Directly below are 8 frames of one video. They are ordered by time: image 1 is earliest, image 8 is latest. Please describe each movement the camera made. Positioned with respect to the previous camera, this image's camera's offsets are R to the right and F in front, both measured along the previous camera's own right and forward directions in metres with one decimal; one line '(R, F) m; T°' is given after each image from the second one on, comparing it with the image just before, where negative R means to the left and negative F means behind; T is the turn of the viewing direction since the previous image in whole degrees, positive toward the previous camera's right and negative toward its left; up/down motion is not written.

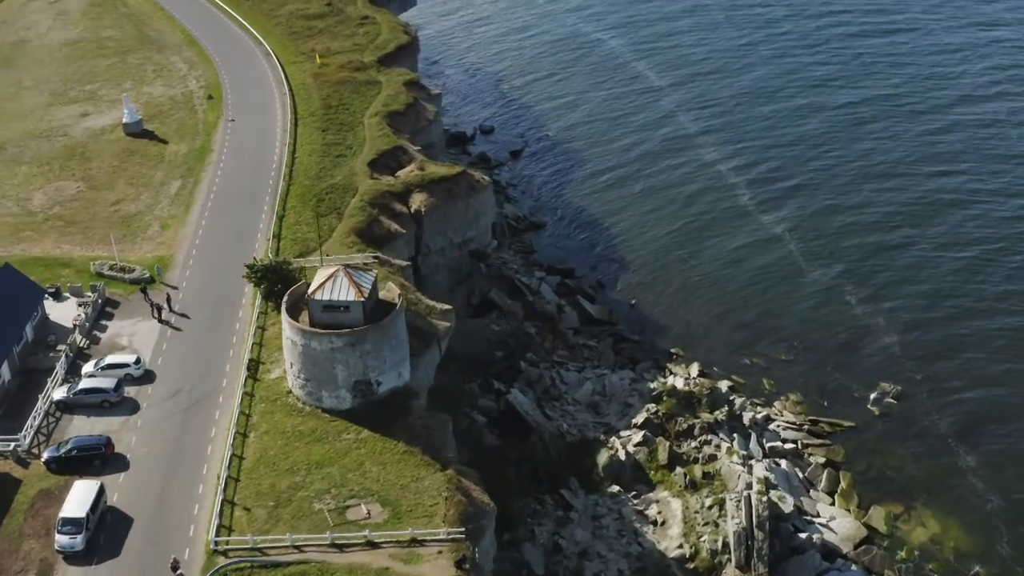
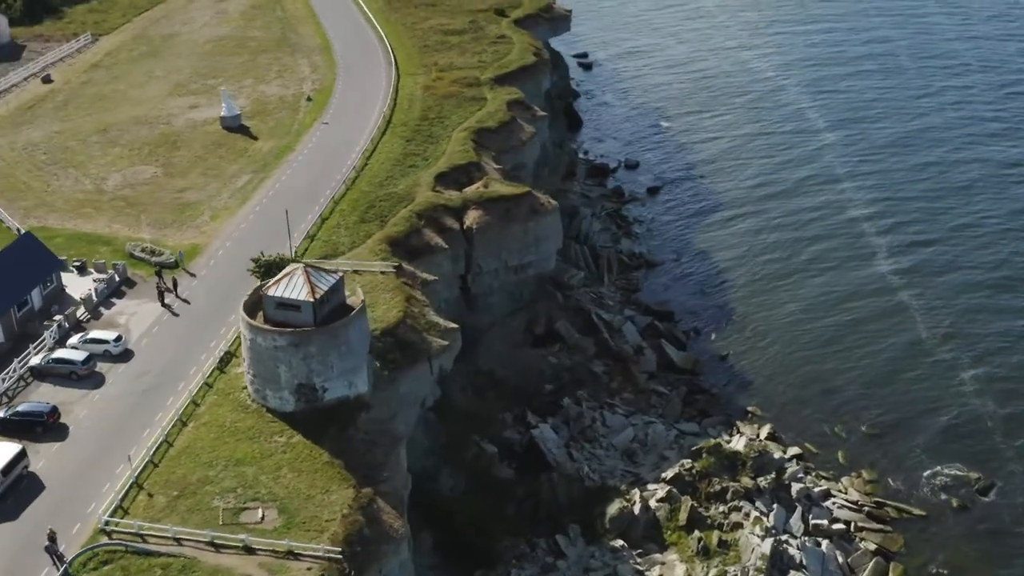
(+10.6, +3.7) m; -13°
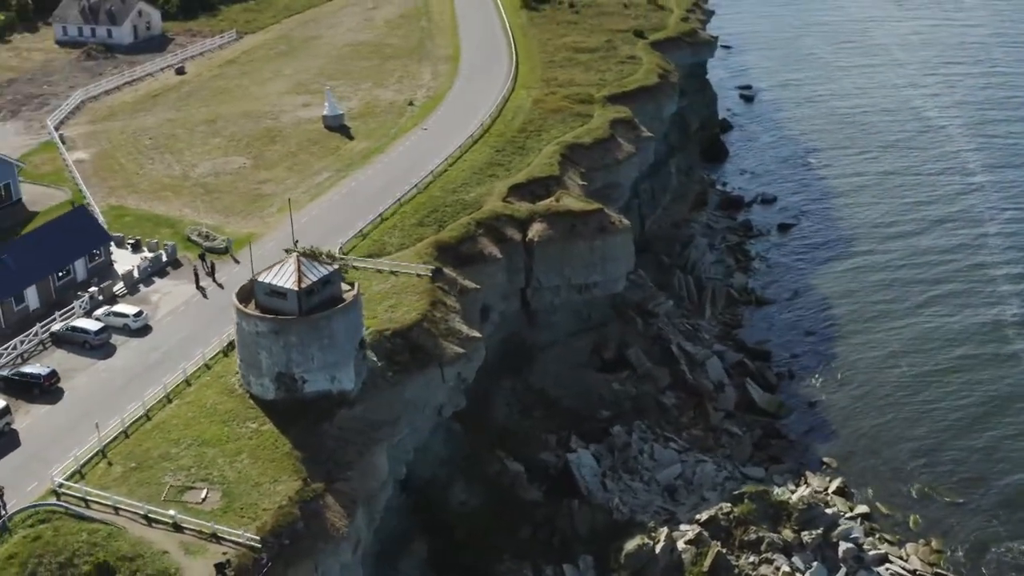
(+8.2, +2.5) m; -11°
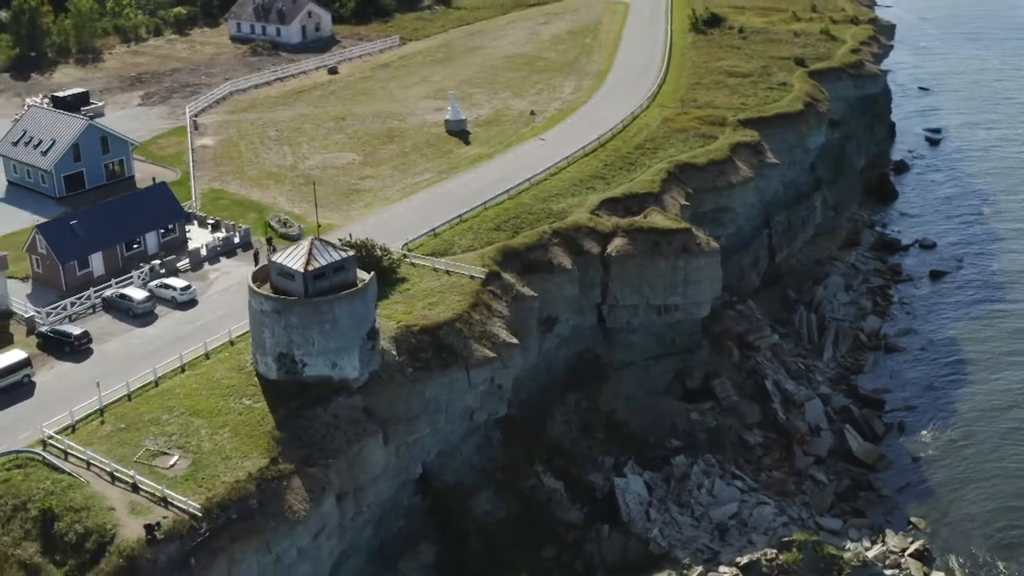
(+8.3, +2.2) m; -12°
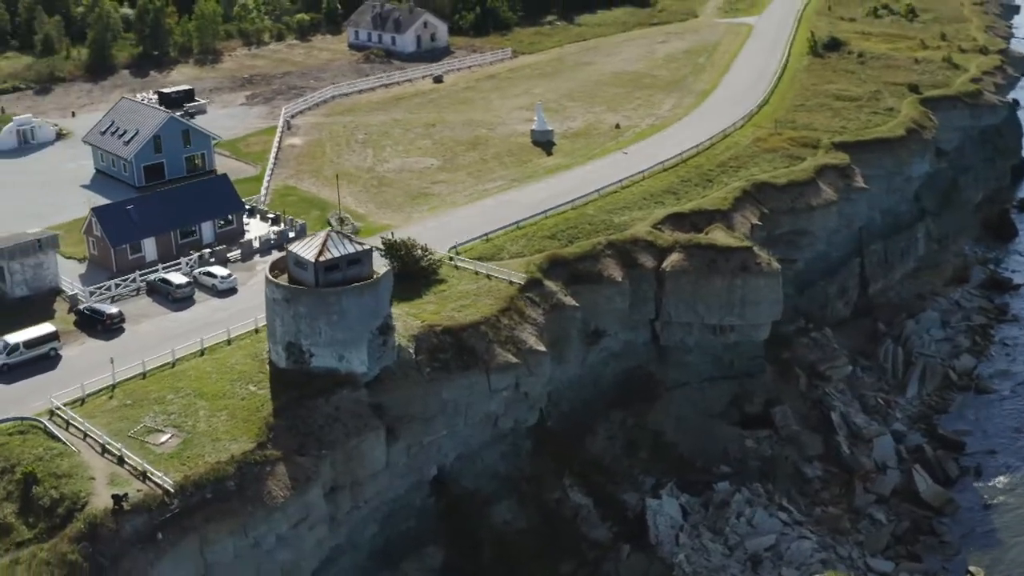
(+5.5, +1.2) m; -8°
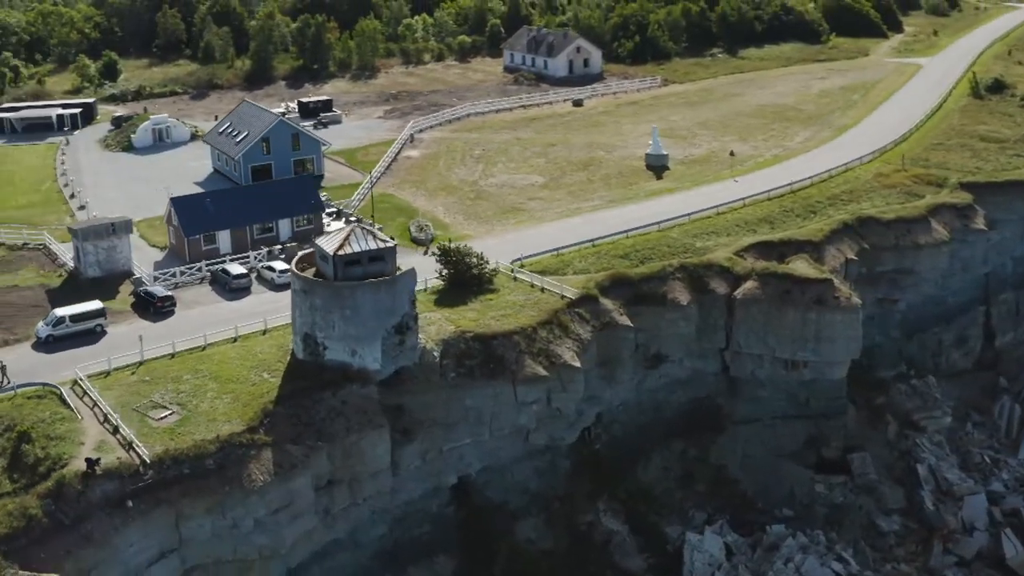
(+7.4, +1.6) m; -11°
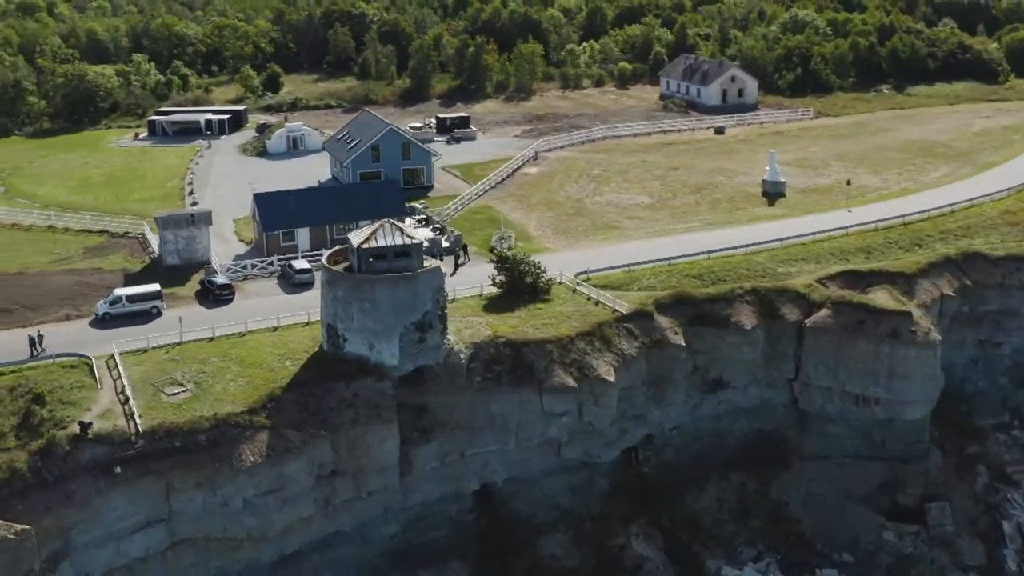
(+7.3, +1.6) m; -11°
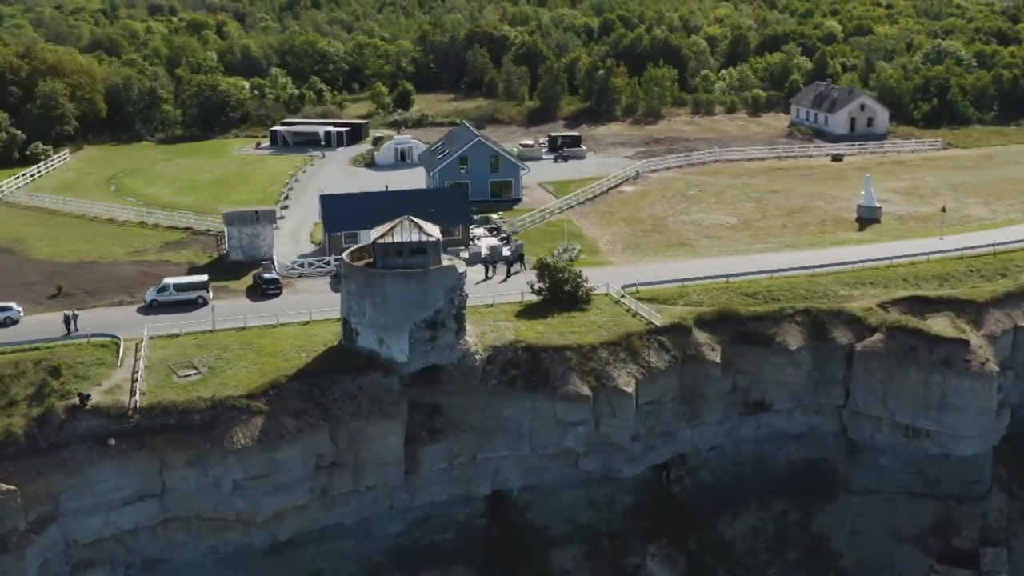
(+6.4, +1.2) m; -9°
